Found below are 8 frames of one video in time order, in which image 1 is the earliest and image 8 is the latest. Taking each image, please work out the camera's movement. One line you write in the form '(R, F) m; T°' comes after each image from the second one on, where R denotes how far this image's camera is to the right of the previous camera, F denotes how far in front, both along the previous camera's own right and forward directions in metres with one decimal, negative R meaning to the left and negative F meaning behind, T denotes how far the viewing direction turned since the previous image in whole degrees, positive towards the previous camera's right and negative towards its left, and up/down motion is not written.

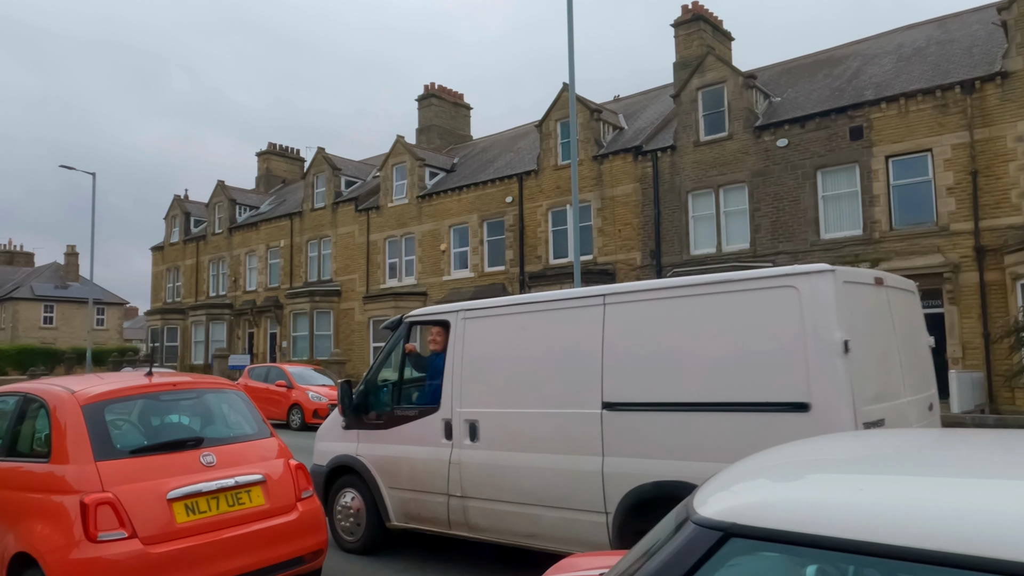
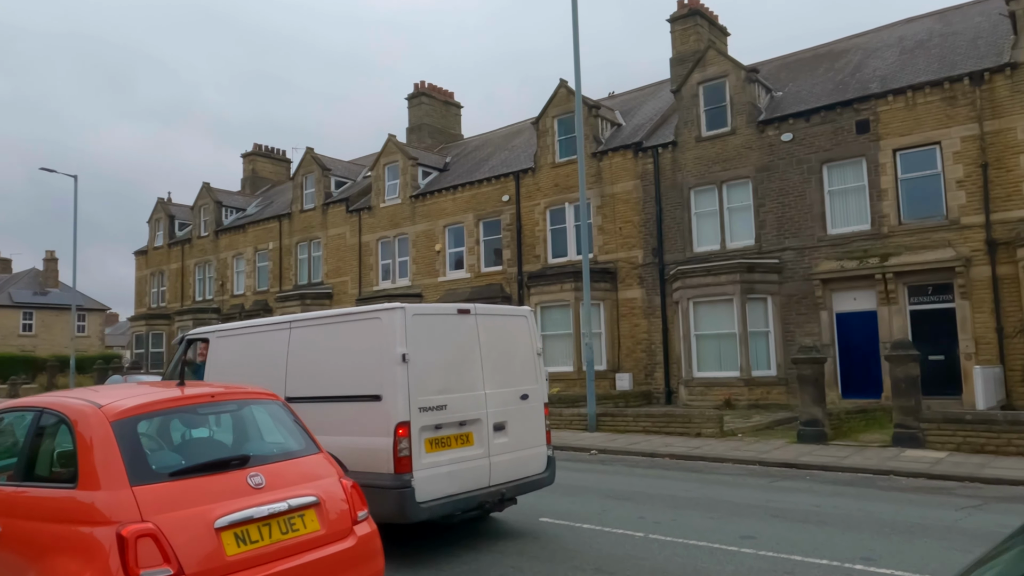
(-0.5, +0.4) m; +1°
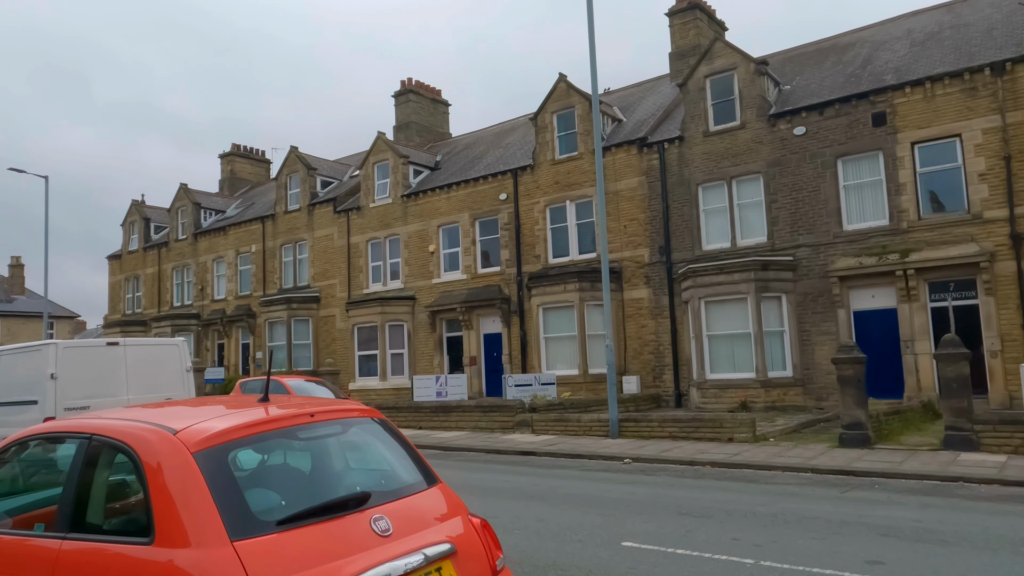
(-0.8, +0.8) m; +2°
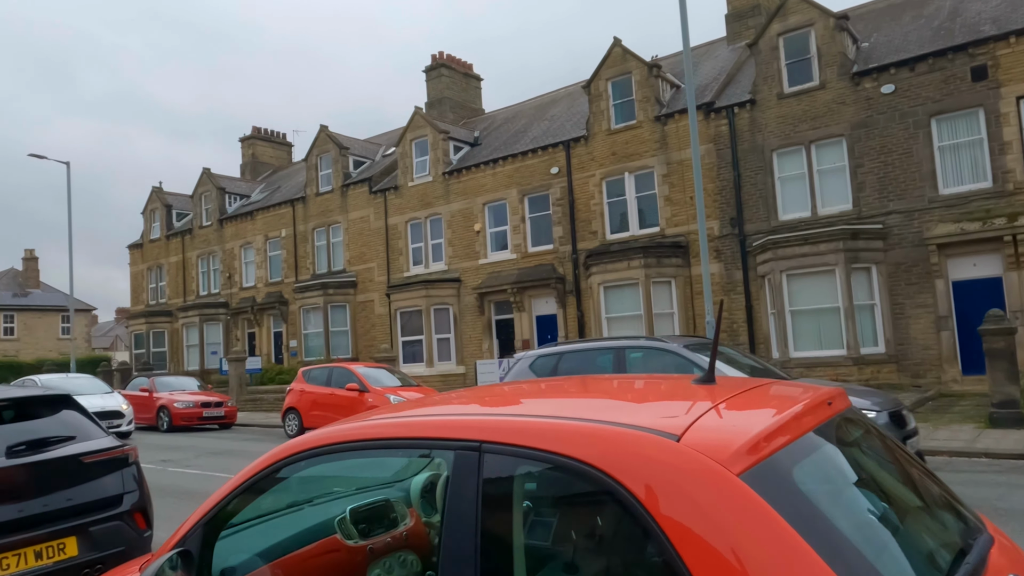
(-1.4, +1.1) m; 0°
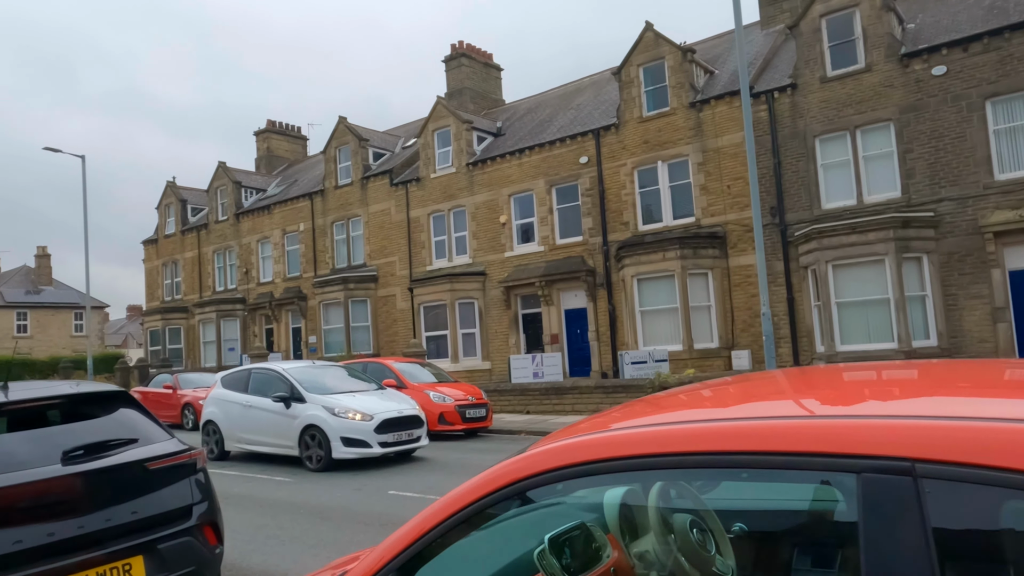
(-0.6, +0.6) m; -1°
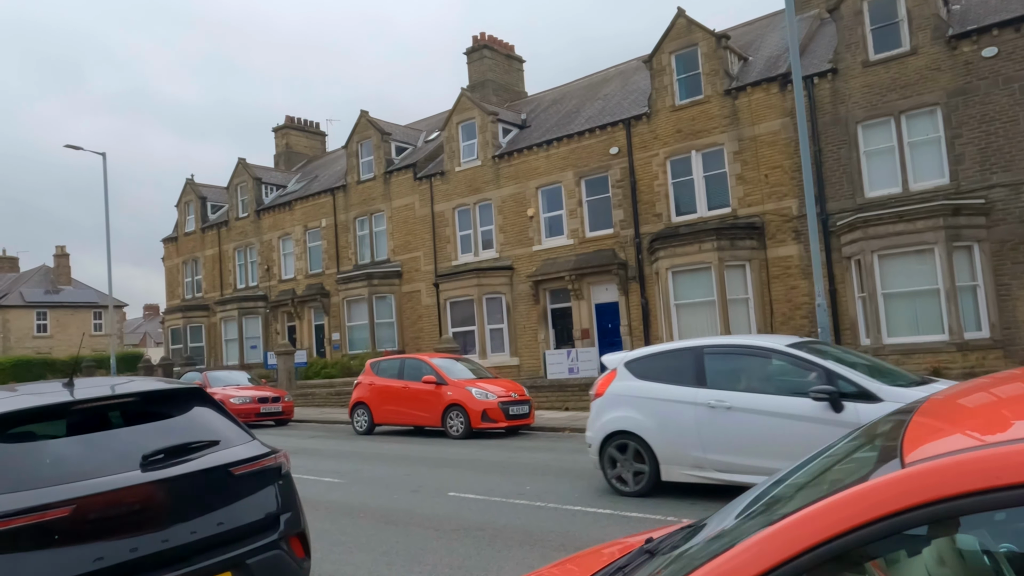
(-0.5, +0.4) m; -1°
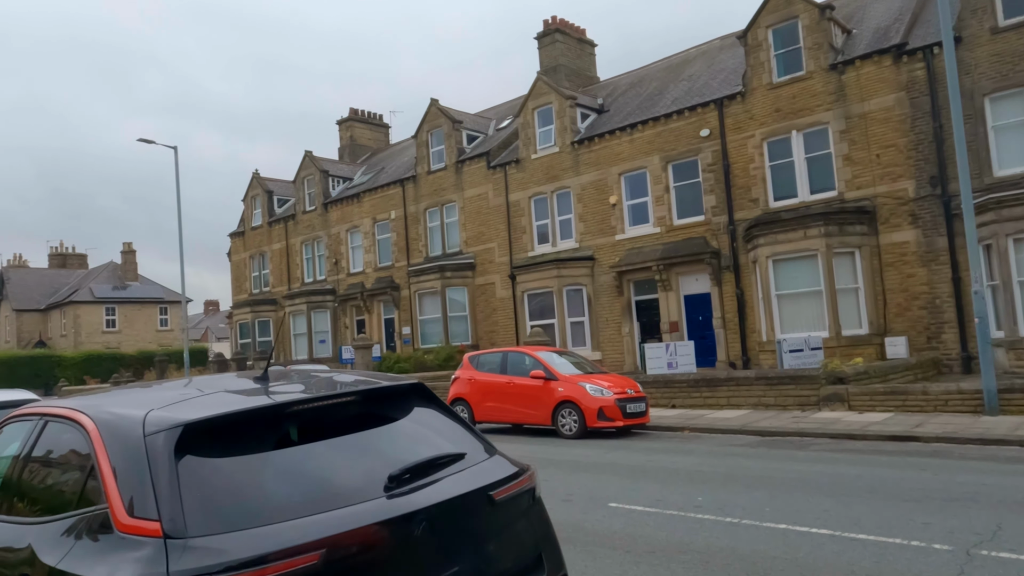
(-1.0, +0.8) m; -4°
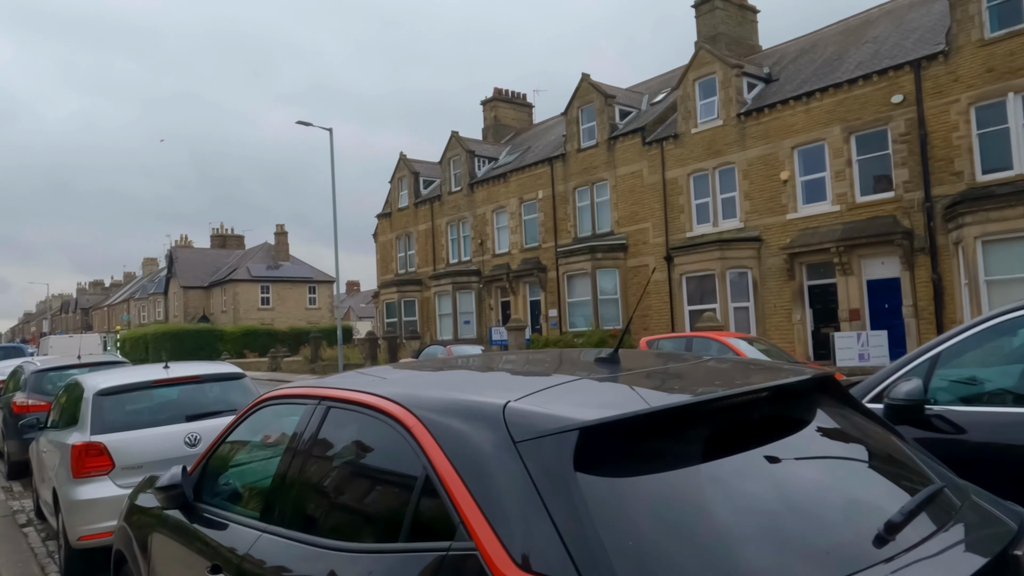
(-0.8, +0.7) m; -9°
